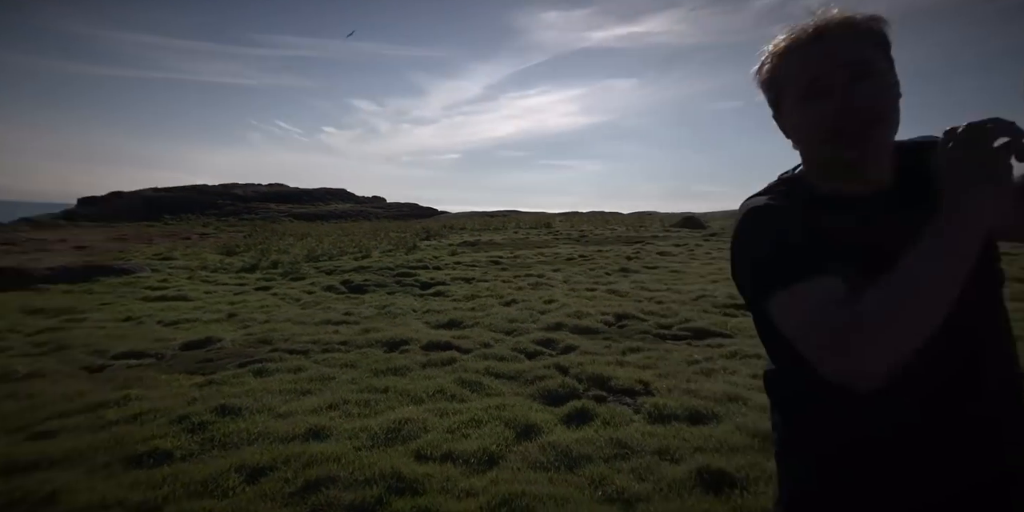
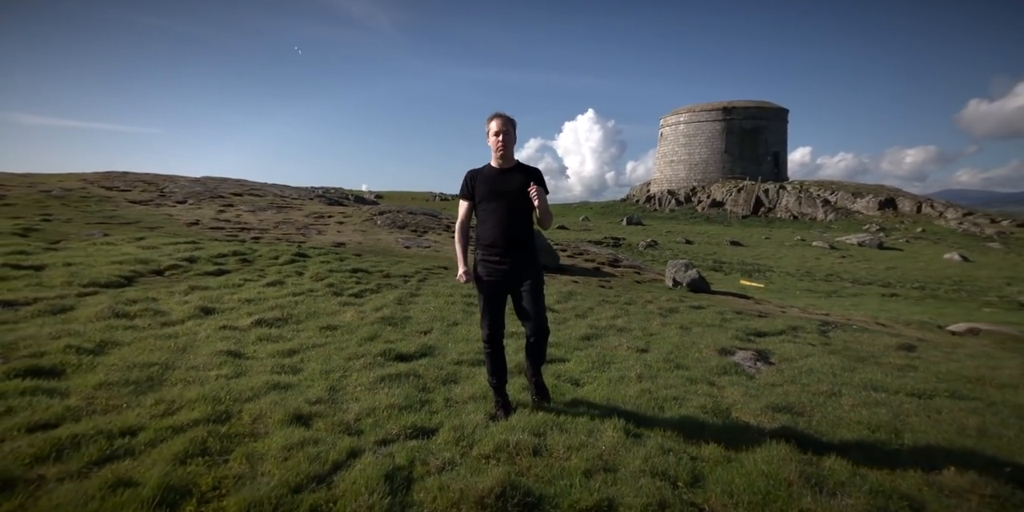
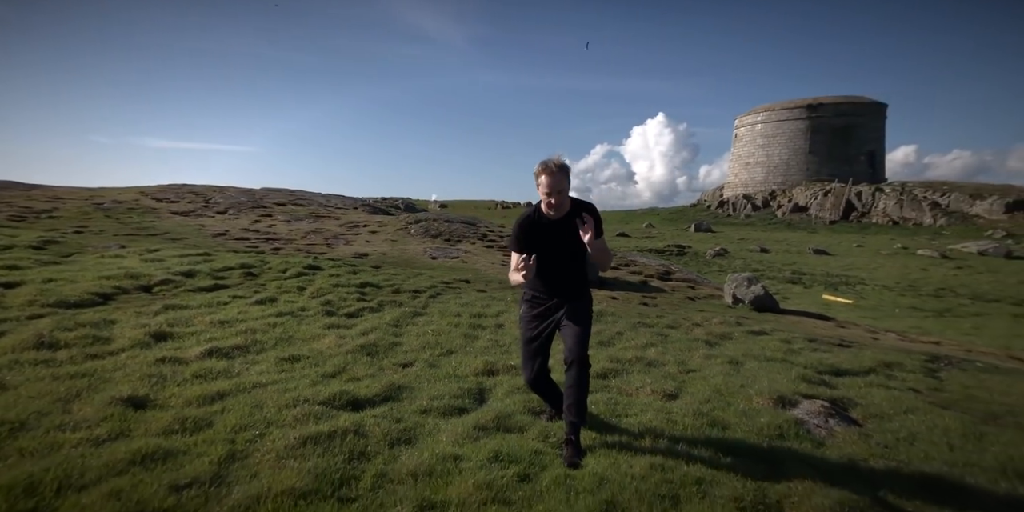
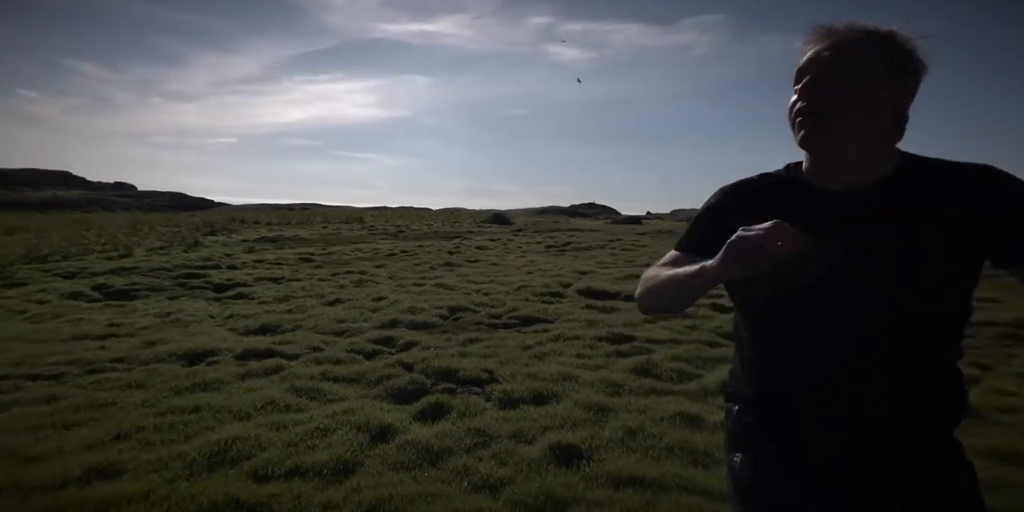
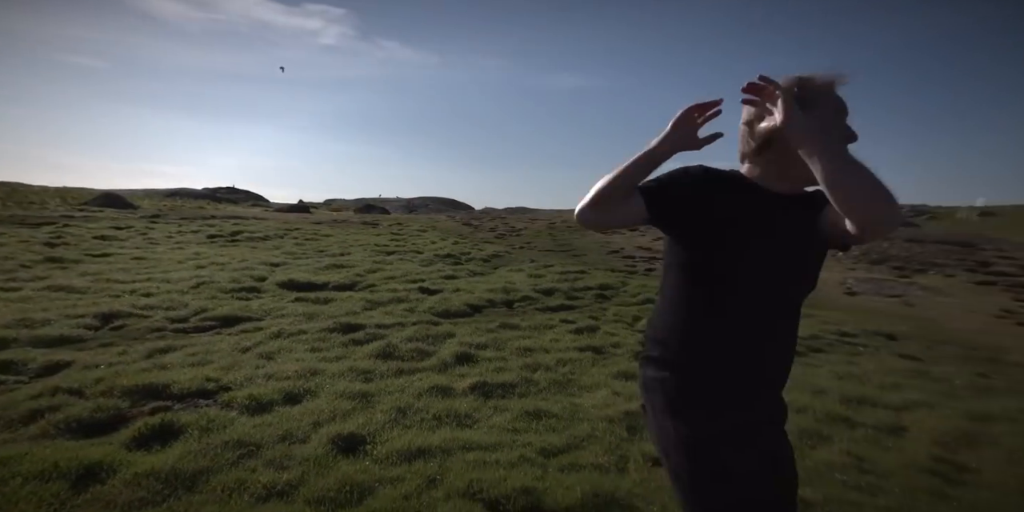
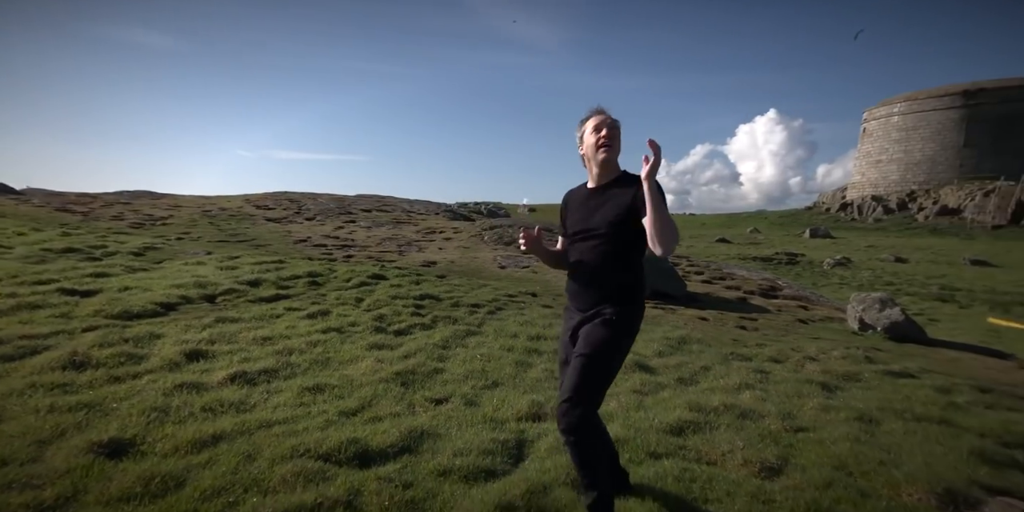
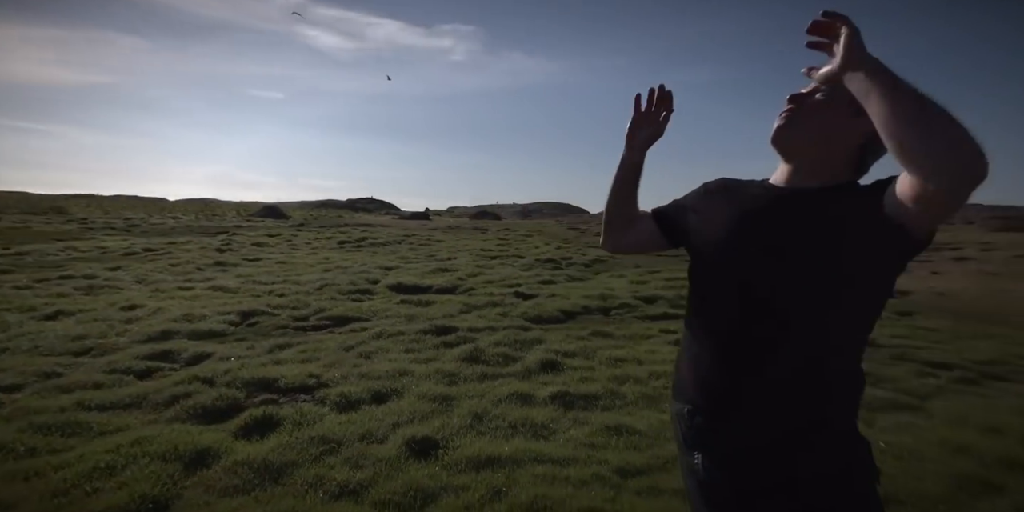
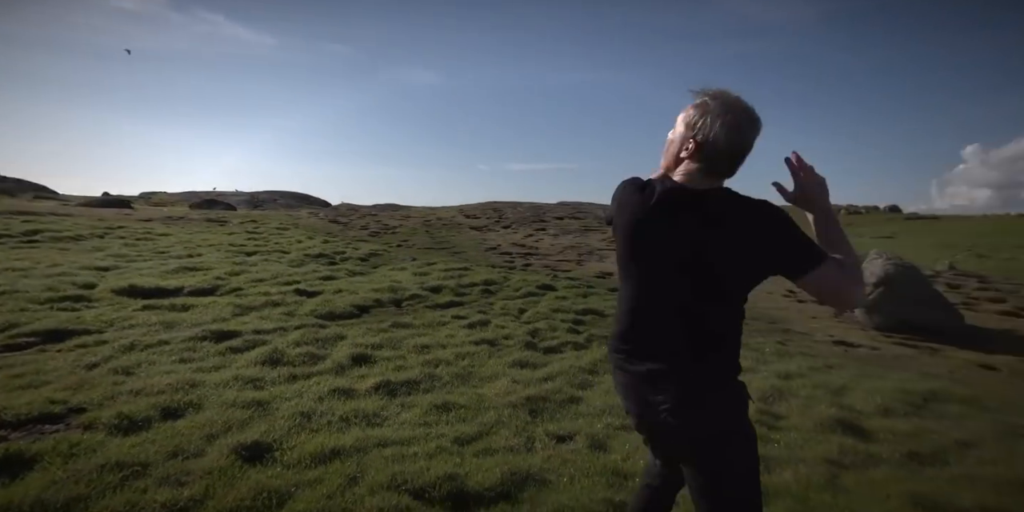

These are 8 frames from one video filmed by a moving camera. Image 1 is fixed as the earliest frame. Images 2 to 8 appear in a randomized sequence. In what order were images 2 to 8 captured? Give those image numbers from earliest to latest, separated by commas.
4, 7, 5, 8, 6, 3, 2
